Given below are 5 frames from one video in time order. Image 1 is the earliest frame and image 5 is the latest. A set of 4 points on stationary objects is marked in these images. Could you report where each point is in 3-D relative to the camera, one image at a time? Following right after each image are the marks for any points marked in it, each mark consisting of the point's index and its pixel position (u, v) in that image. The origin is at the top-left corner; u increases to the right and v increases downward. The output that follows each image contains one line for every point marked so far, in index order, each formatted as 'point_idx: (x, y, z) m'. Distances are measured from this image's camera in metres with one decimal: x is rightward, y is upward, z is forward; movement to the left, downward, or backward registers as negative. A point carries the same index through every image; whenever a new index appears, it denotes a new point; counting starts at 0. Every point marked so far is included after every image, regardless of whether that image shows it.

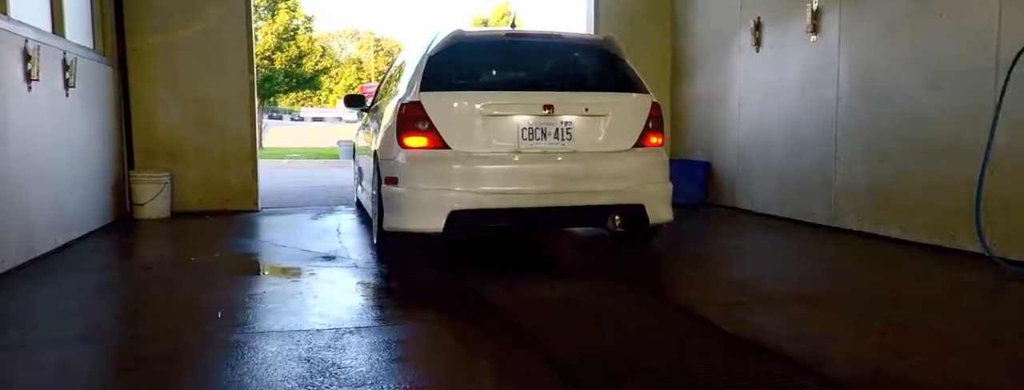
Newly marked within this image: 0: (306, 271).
0: (-1.3, -0.5, +5.1) m
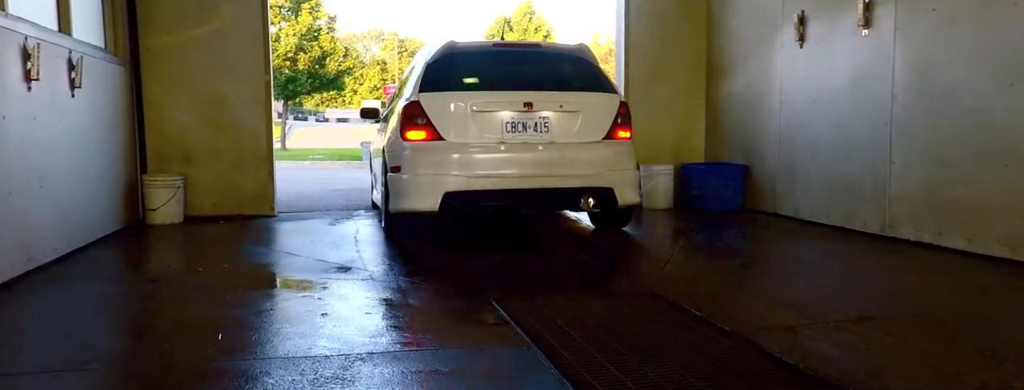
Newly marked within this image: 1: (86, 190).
0: (-1.2, -0.5, +4.8) m
1: (-3.3, 0.0, +6.2) m
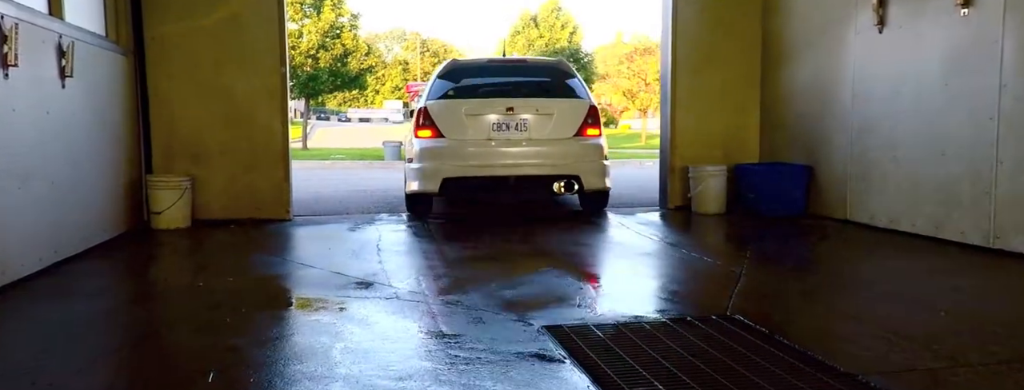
0: (-0.9, -0.6, +4.1) m
1: (-3.0, 0.0, +5.5) m
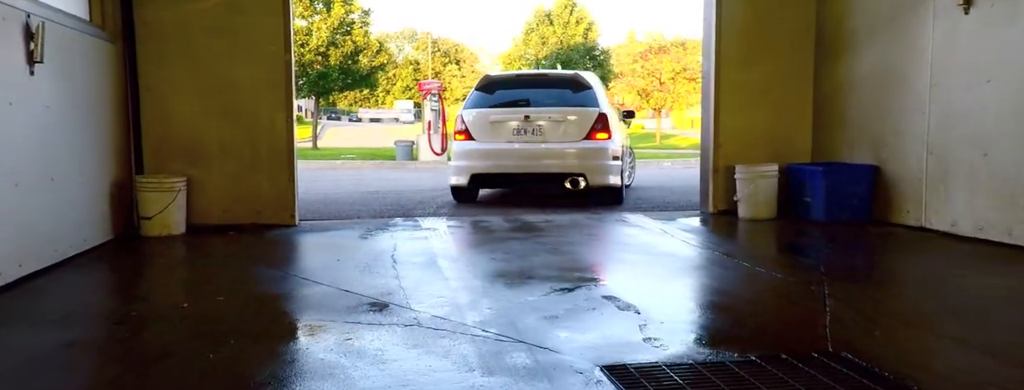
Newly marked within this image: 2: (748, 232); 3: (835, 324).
0: (-0.7, -0.6, +3.4) m
1: (-2.8, 0.0, +4.8) m
2: (+1.9, -0.3, +6.4) m
3: (+1.5, -0.6, +3.7) m
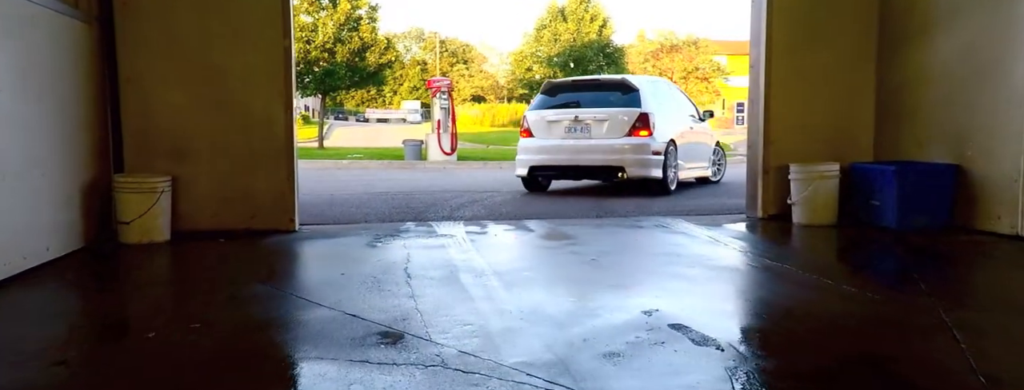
0: (-0.5, -0.6, +2.6) m
1: (-2.6, 0.0, +4.1) m
2: (+2.1, -0.3, +5.6) m
3: (+1.7, -0.6, +2.9) m
